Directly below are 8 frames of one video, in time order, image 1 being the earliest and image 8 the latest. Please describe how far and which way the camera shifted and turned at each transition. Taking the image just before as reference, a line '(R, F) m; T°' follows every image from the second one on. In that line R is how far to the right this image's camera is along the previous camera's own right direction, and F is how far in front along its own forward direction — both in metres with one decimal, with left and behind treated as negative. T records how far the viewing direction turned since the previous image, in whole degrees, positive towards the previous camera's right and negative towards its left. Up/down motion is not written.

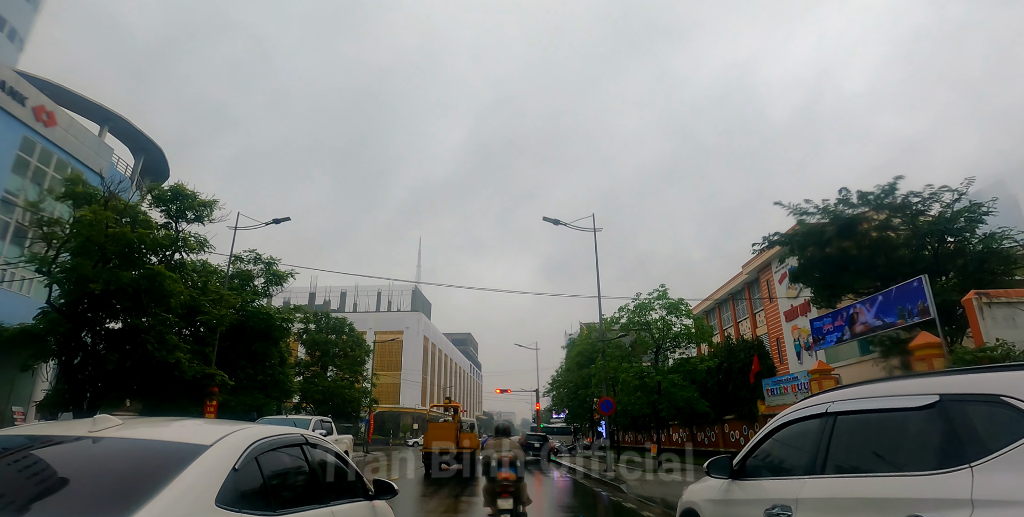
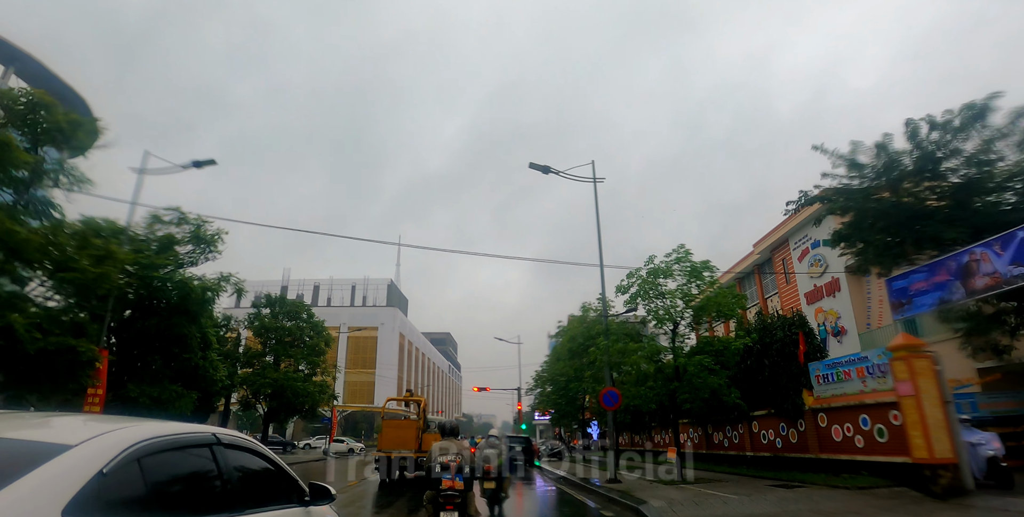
(+0.1, +4.5) m; +2°
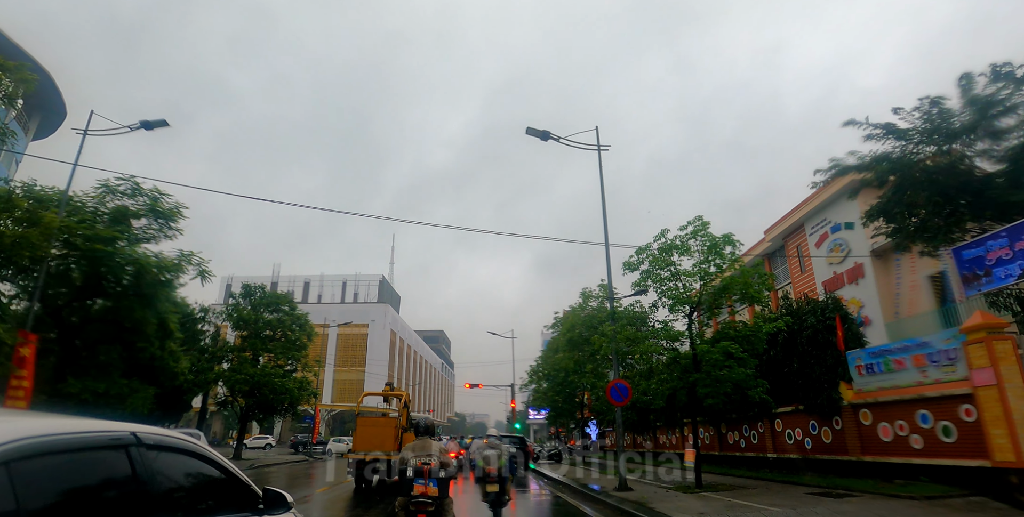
(0.0, +2.1) m; +1°
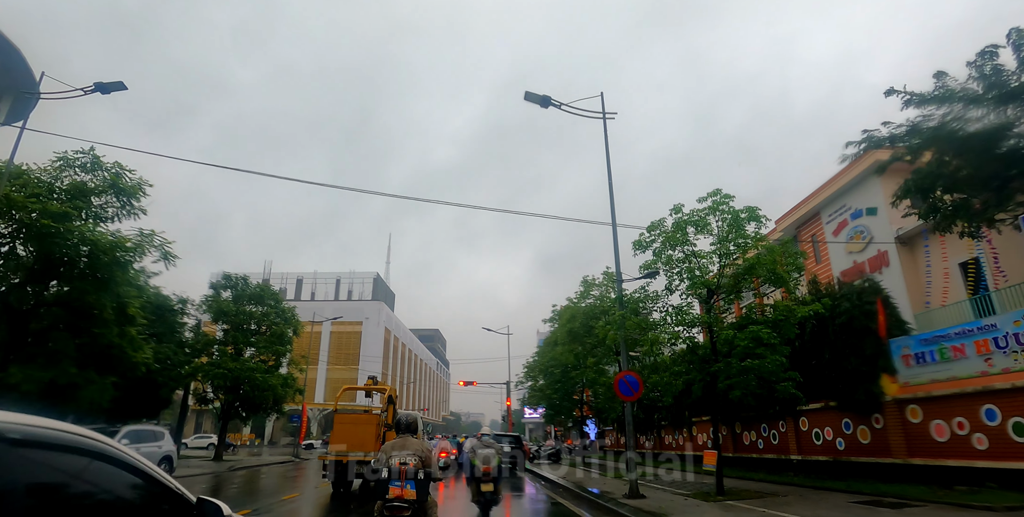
(0.0, +1.7) m; 0°
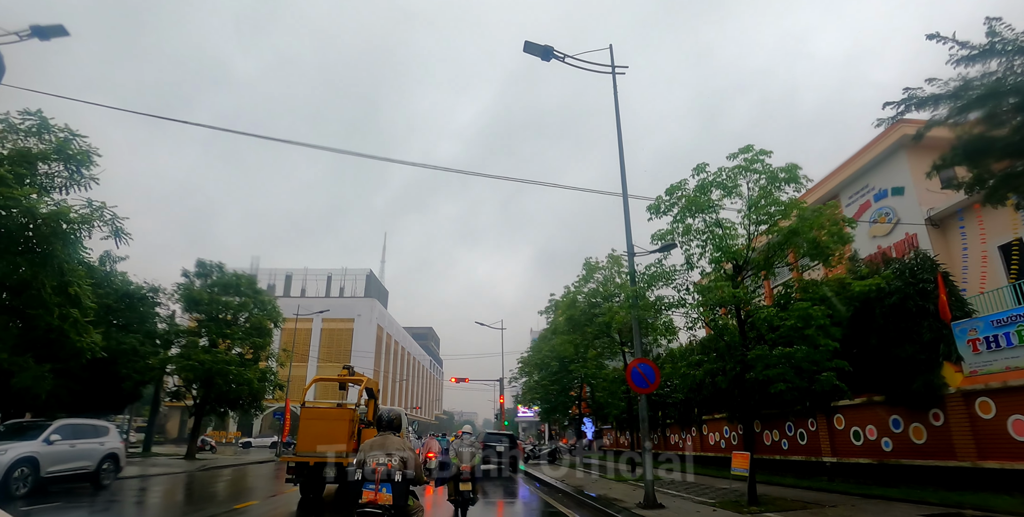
(0.0, +1.8) m; +1°
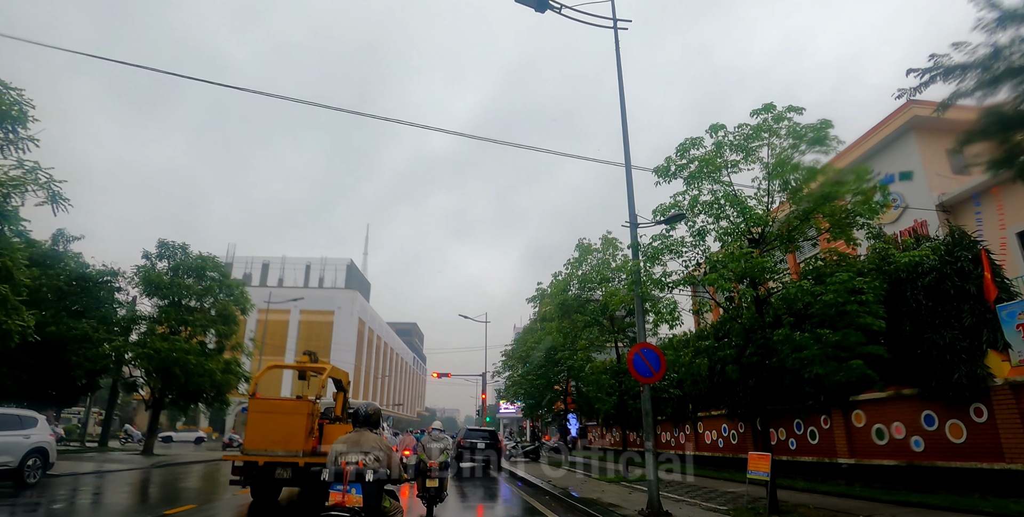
(0.0, +1.5) m; +2°
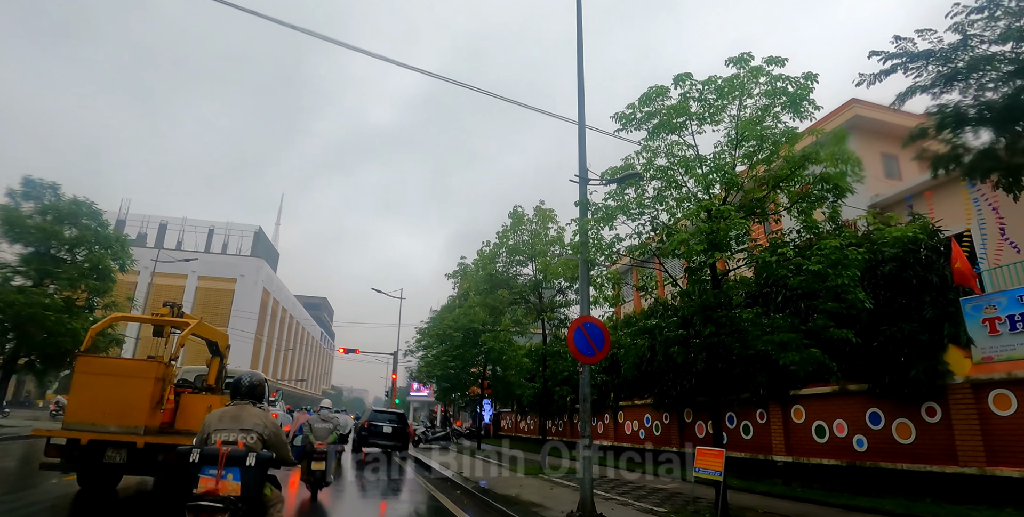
(0.0, +1.6) m; +8°
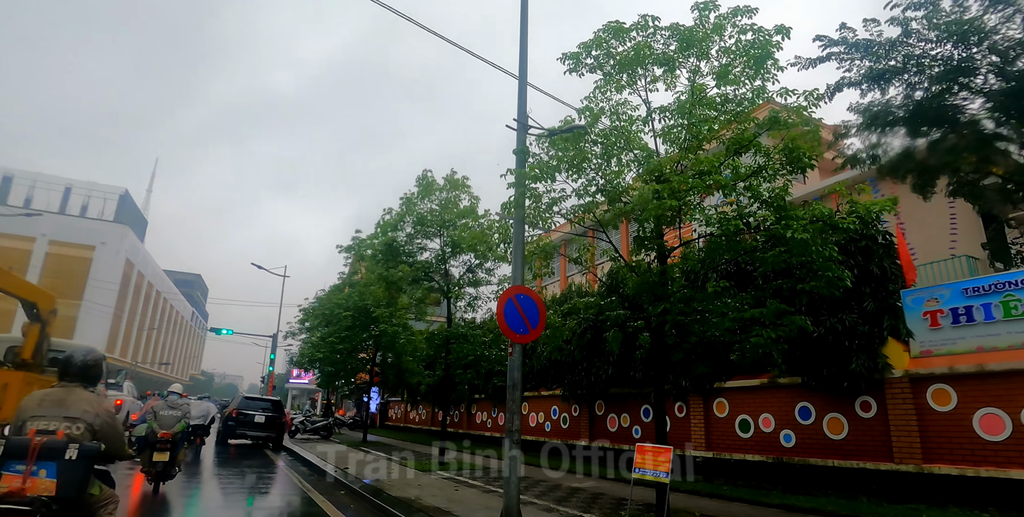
(-0.3, +1.5) m; +11°
